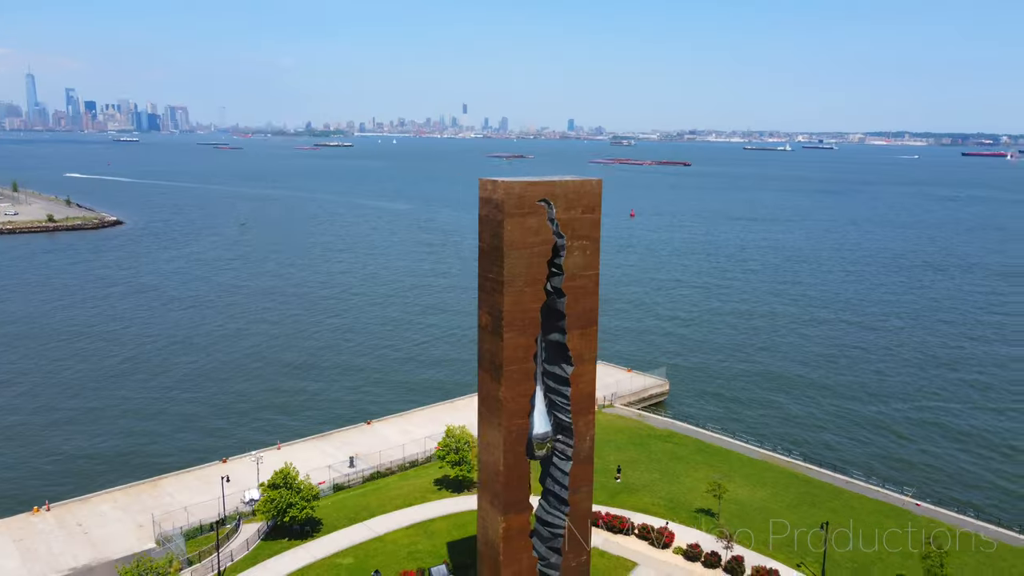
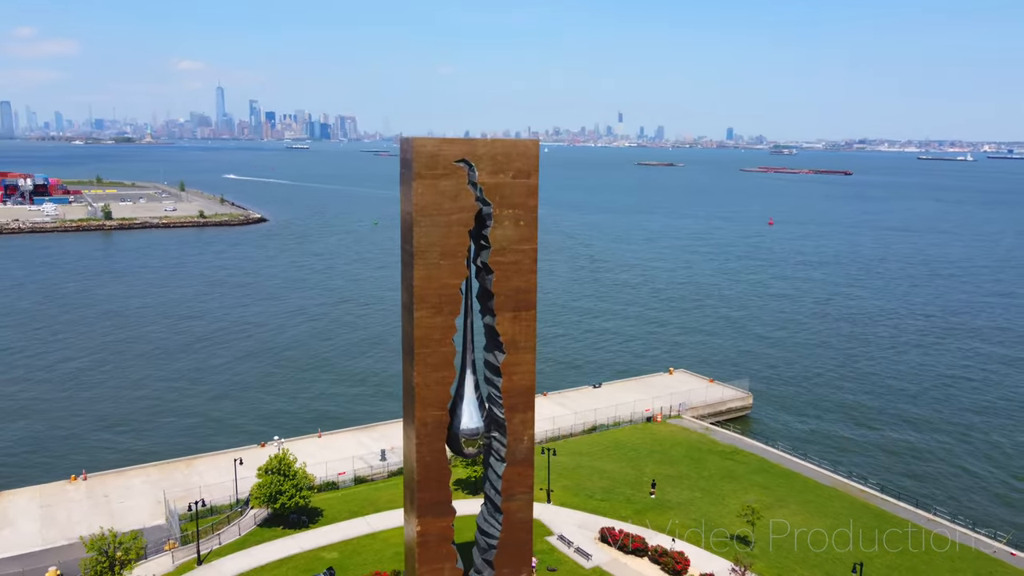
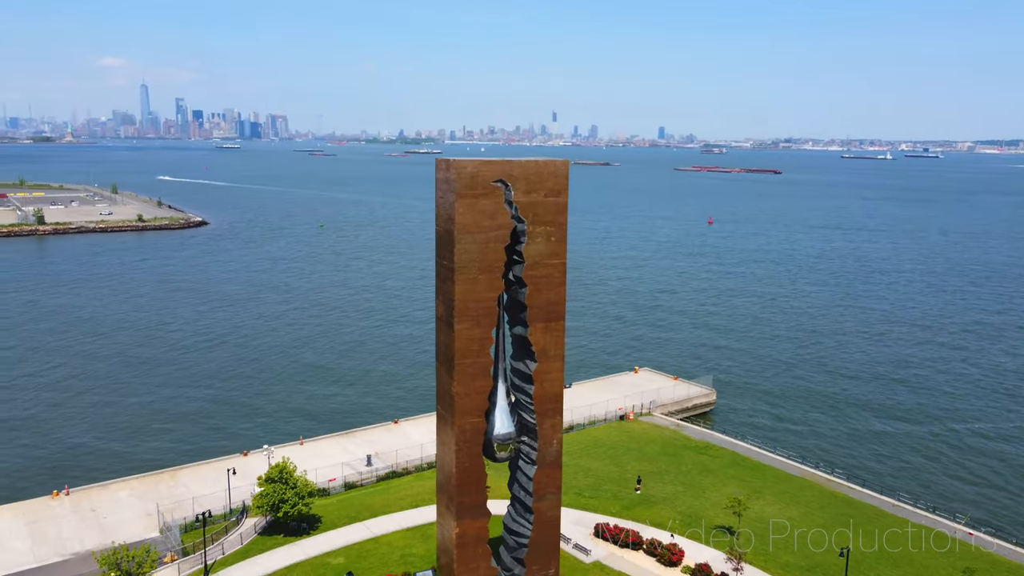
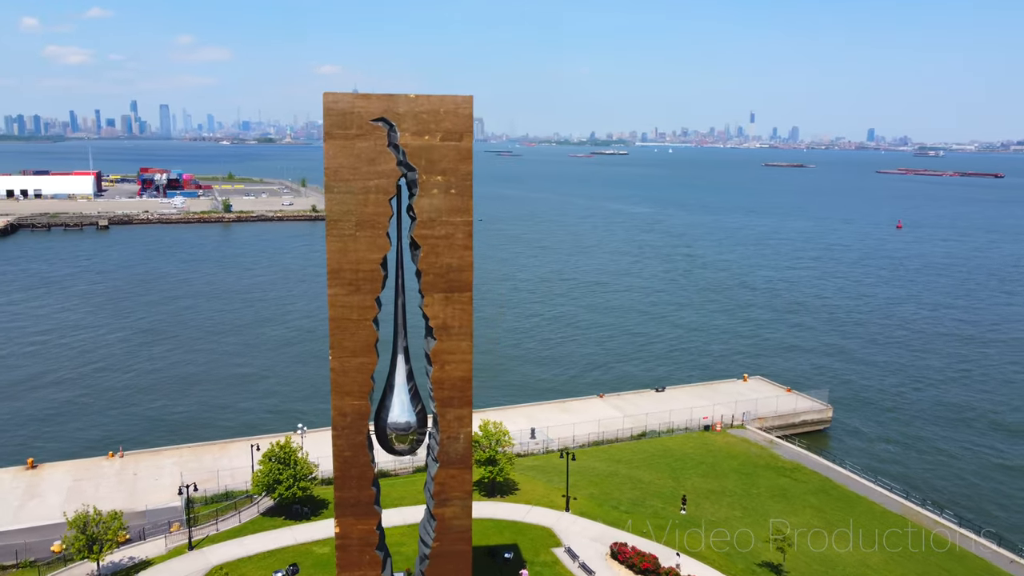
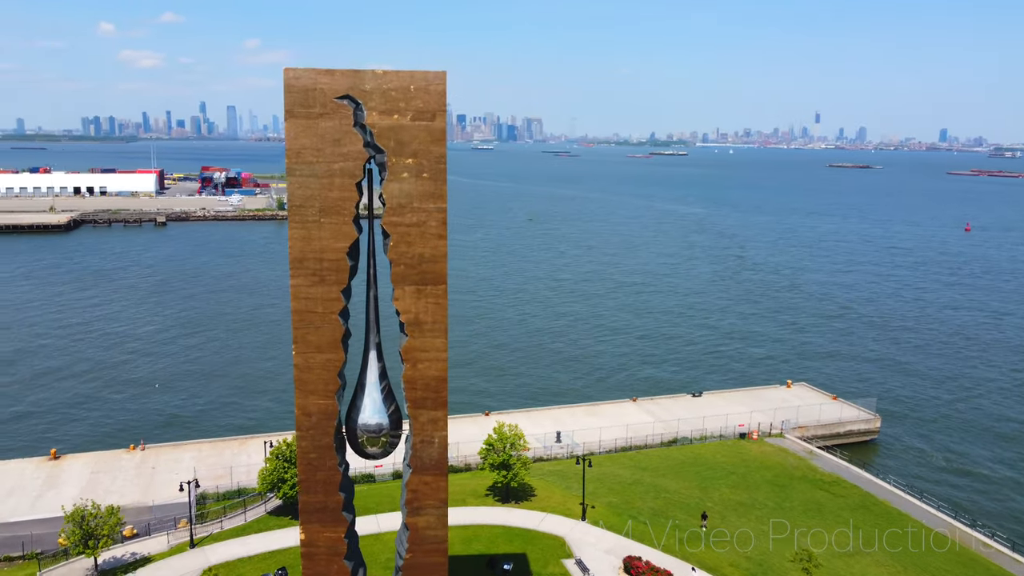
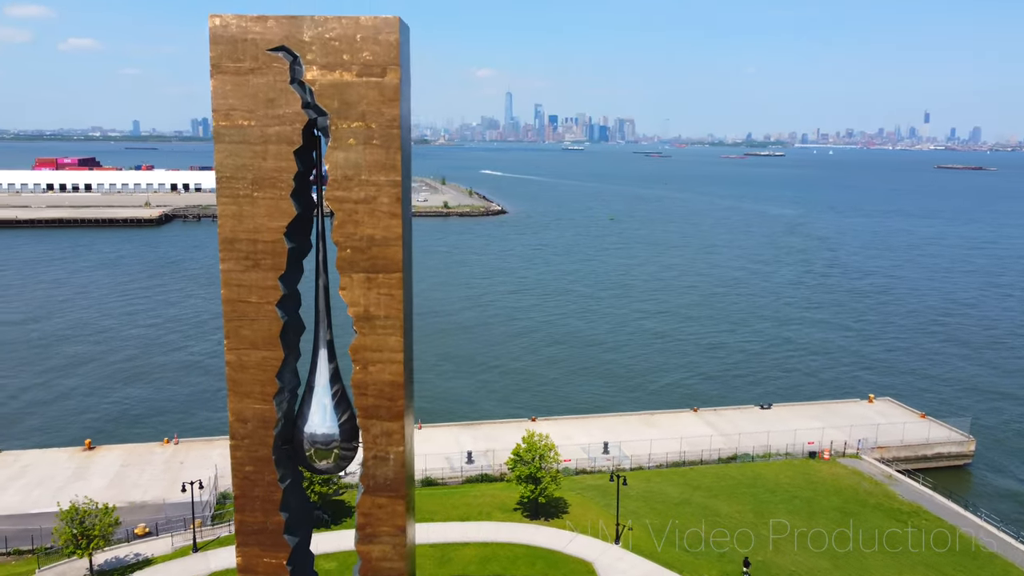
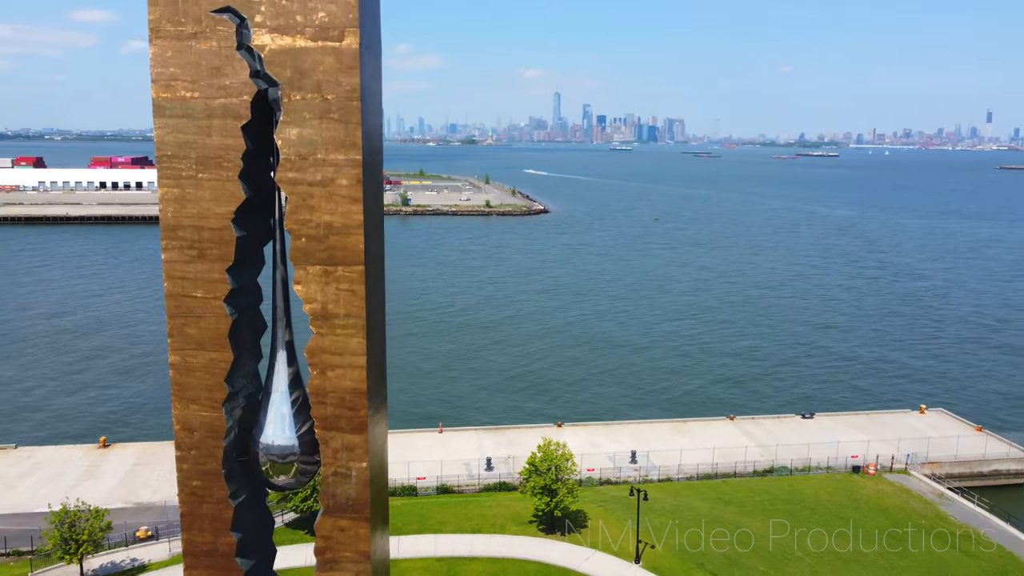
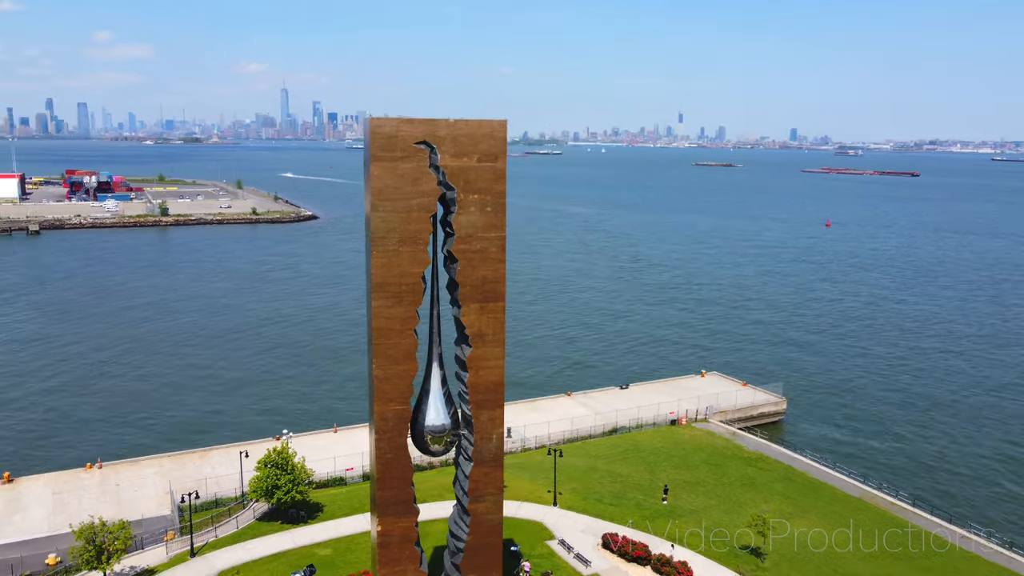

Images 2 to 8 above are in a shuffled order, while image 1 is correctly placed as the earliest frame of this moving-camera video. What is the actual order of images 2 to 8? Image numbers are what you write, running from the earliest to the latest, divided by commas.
3, 2, 8, 4, 5, 6, 7
